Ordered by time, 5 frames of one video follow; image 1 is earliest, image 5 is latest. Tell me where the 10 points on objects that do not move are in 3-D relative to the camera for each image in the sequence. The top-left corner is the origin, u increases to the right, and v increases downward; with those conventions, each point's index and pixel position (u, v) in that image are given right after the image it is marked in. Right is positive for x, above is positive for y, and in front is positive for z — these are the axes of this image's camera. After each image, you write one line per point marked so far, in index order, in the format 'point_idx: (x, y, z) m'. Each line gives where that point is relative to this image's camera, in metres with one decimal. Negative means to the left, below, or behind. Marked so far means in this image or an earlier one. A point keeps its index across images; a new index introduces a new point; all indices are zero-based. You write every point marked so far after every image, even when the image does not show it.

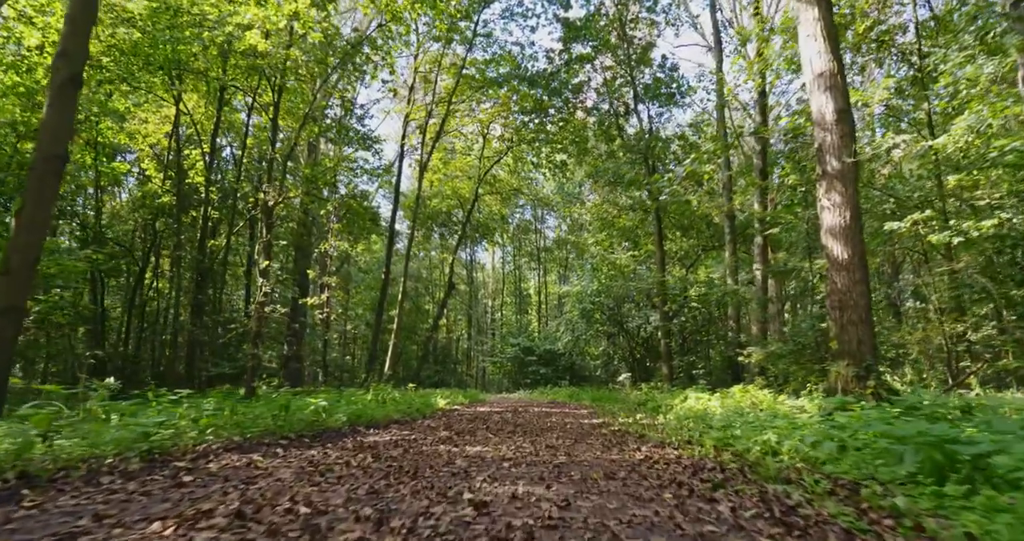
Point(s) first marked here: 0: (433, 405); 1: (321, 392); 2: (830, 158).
0: (-1.7, -2.9, +12.1) m
1: (-4.0, -2.5, +11.4) m
2: (+3.7, +1.3, +6.4) m
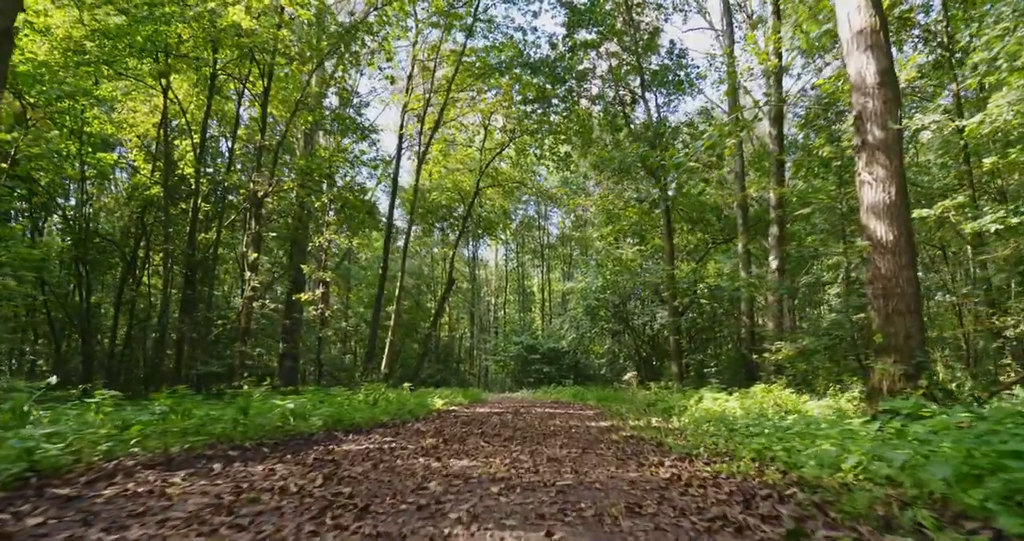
0: (-1.7, -2.8, +11.4) m
1: (-3.9, -2.3, +10.7) m
2: (+3.7, +1.5, +5.7) m
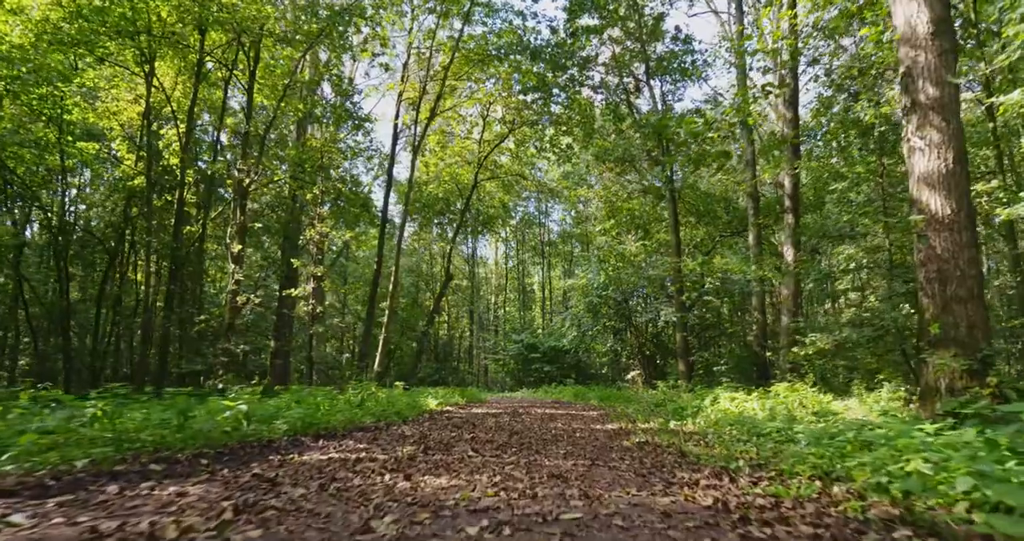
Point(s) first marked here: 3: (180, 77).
0: (-1.7, -2.6, +10.6) m
1: (-4.0, -2.2, +9.9) m
2: (+3.6, +1.6, +4.9) m
3: (-10.6, +6.2, +17.9) m
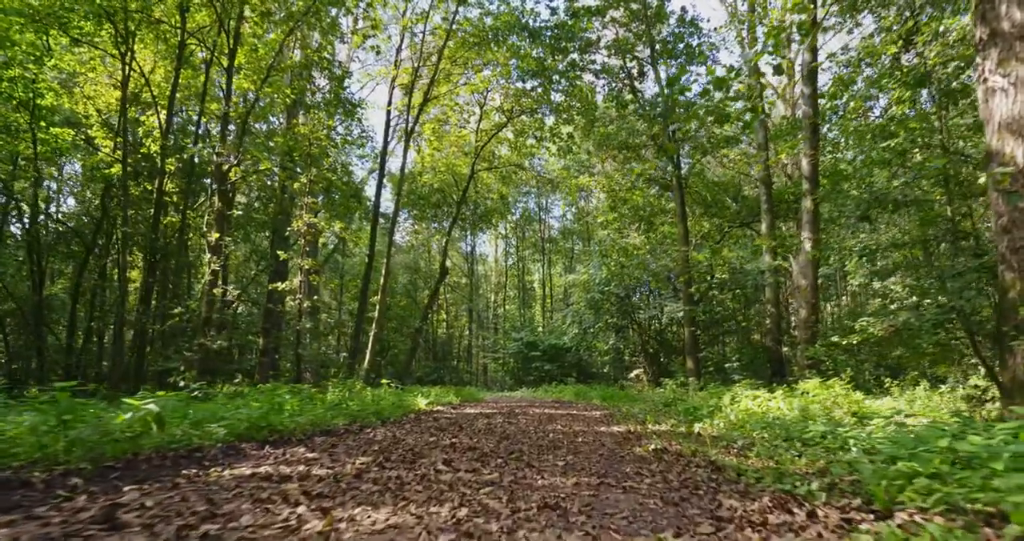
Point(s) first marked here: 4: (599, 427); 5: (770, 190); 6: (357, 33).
0: (-1.8, -2.4, +9.7) m
1: (-4.0, -2.0, +9.0) m
2: (+3.5, +1.9, +4.0) m
3: (-10.7, +6.4, +17.0) m
4: (+1.3, -2.3, +8.0) m
5: (+6.8, +2.1, +14.6) m
6: (-5.1, +7.7, +18.1) m
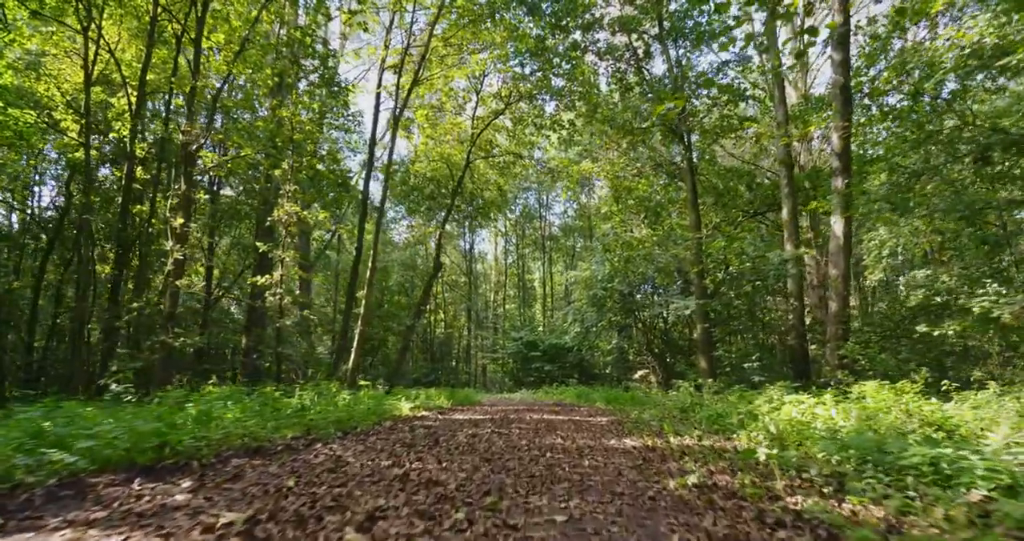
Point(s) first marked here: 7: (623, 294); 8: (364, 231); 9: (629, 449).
0: (-1.9, -2.2, +8.5) m
1: (-4.1, -1.7, +7.8) m
2: (+3.4, +2.1, +2.8) m
3: (-10.8, +6.6, +15.8) m
4: (+1.2, -2.0, +6.8) m
5: (+6.7, +2.3, +13.4) m
6: (-5.1, +7.9, +16.9) m
7: (+4.0, -0.8, +19.8) m
8: (-5.1, +1.4, +19.2) m
9: (+1.3, -1.9, +6.1) m
